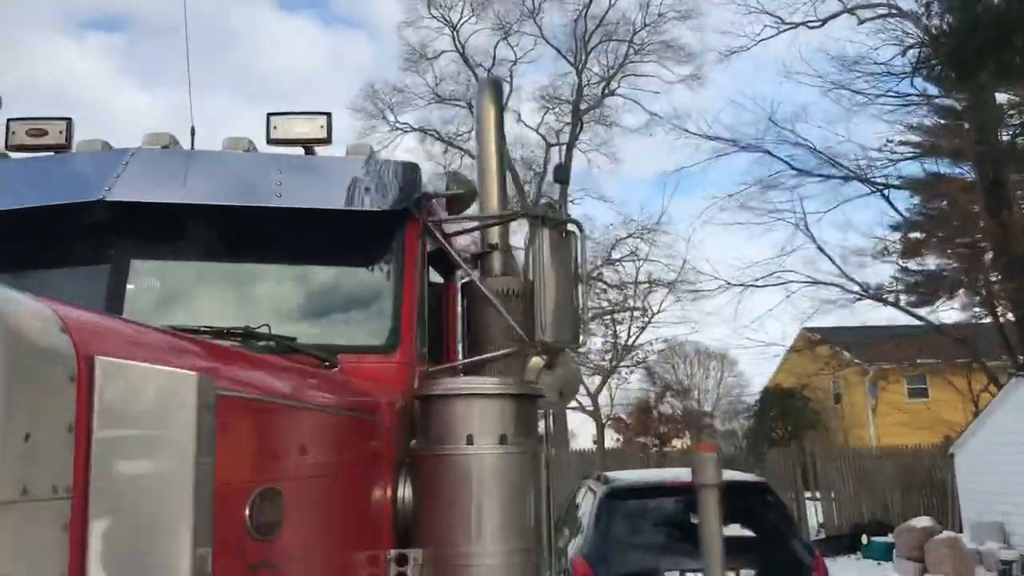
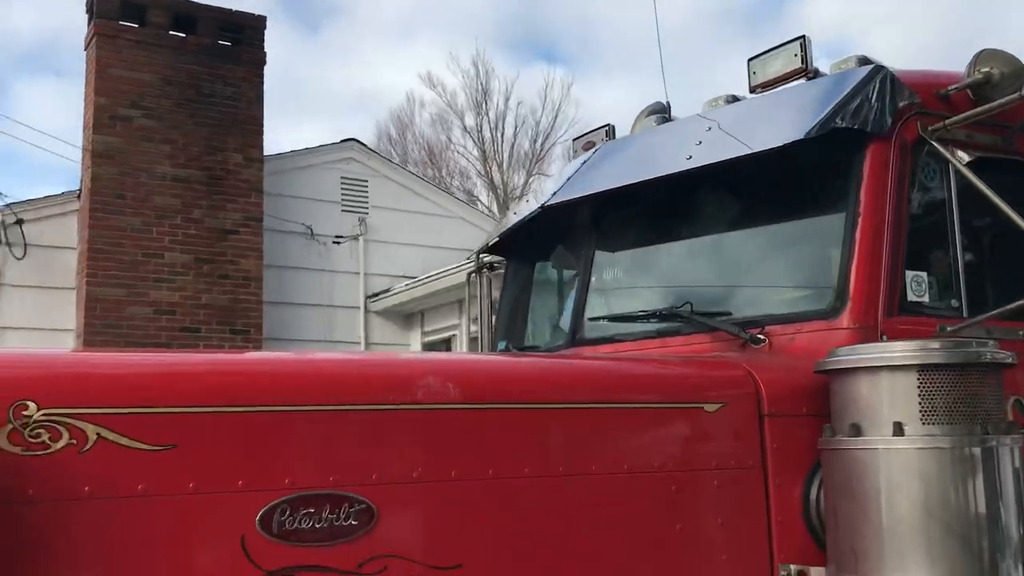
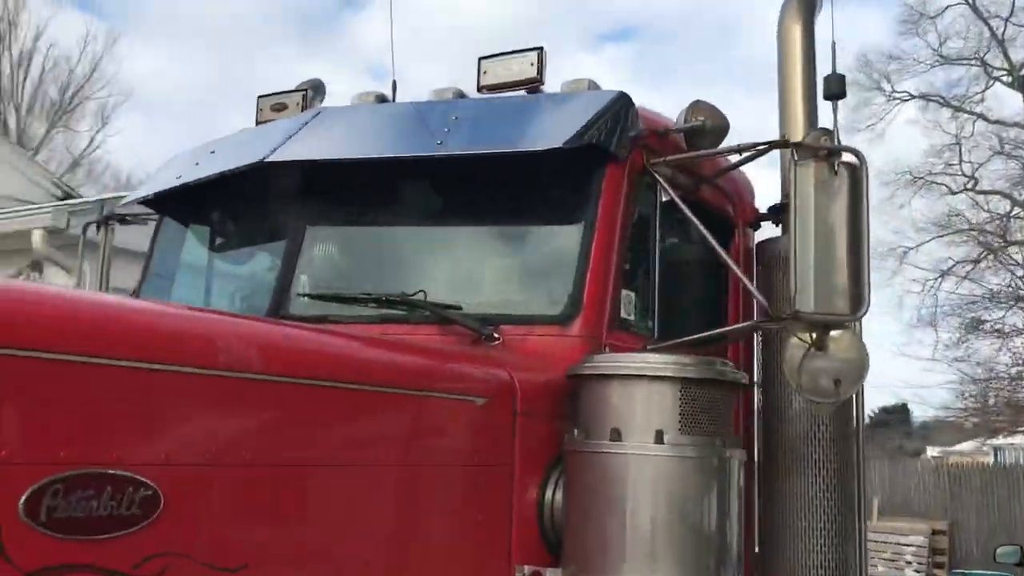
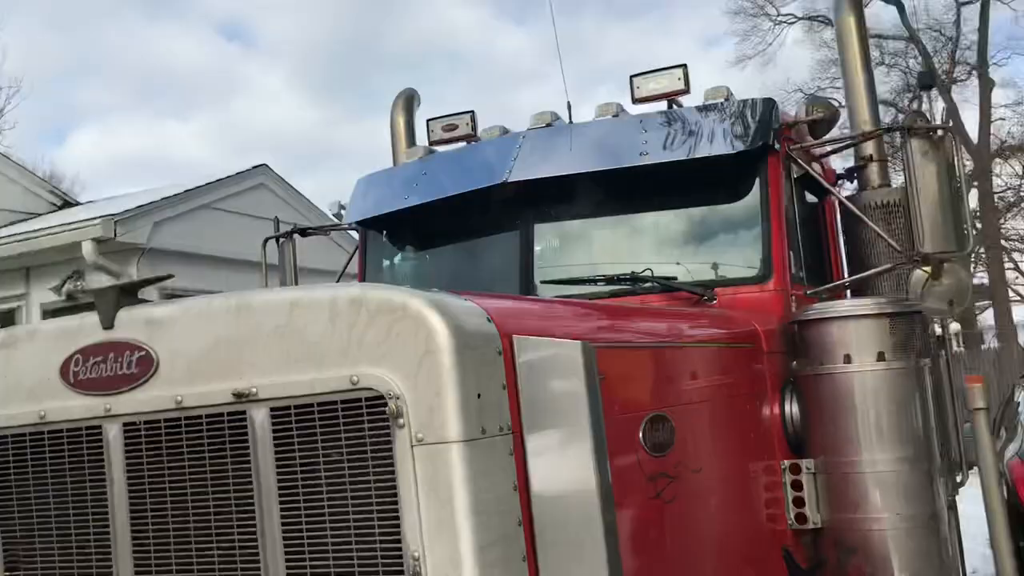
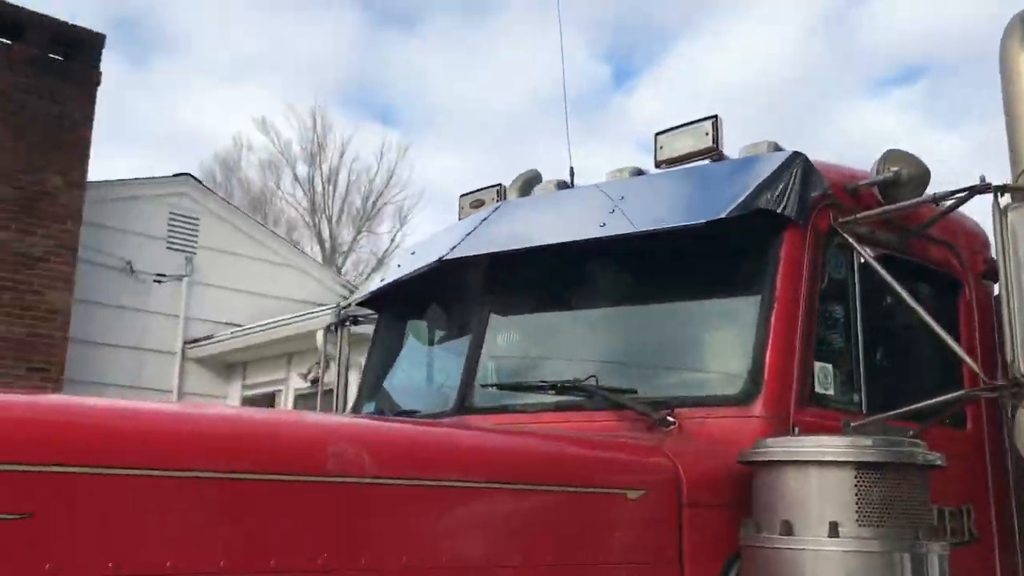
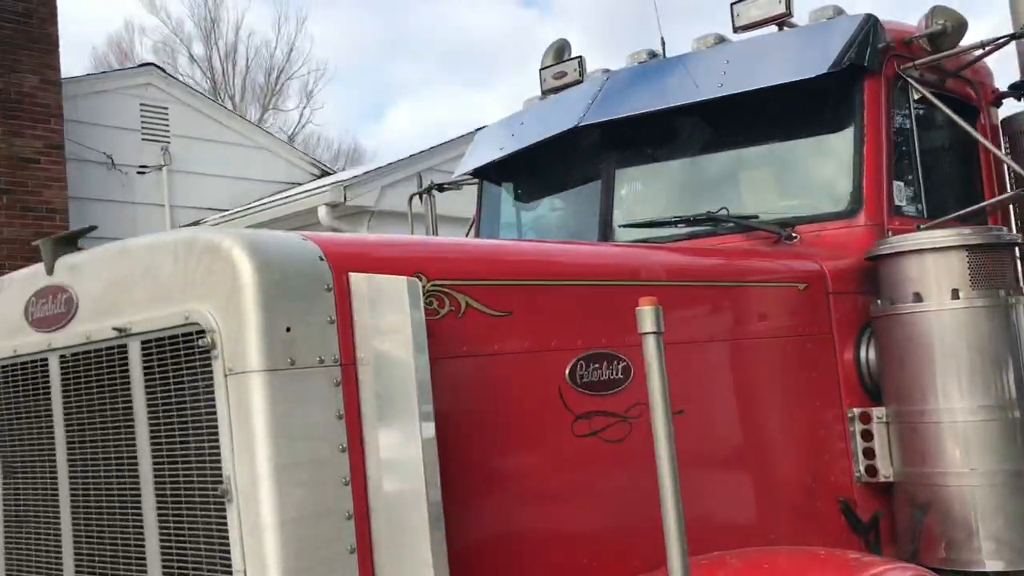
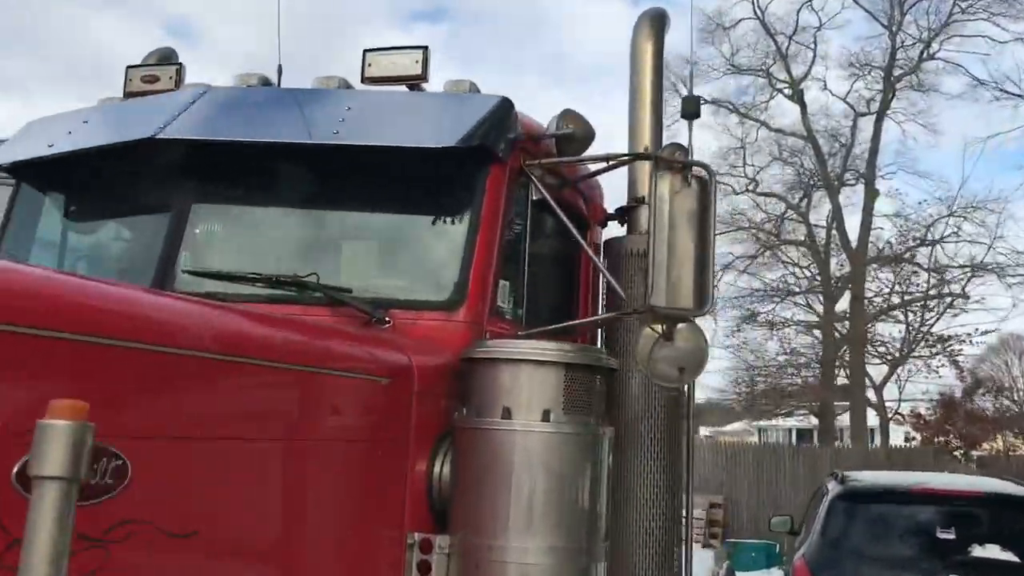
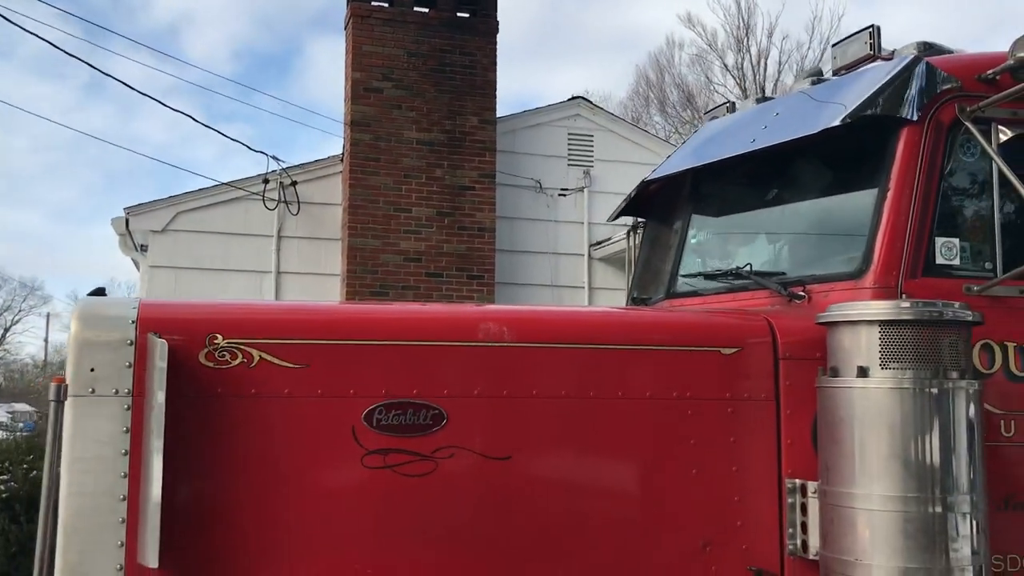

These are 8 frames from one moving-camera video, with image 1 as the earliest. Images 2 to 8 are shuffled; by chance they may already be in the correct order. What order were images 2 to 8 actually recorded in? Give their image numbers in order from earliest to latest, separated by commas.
7, 3, 5, 2, 8, 6, 4
